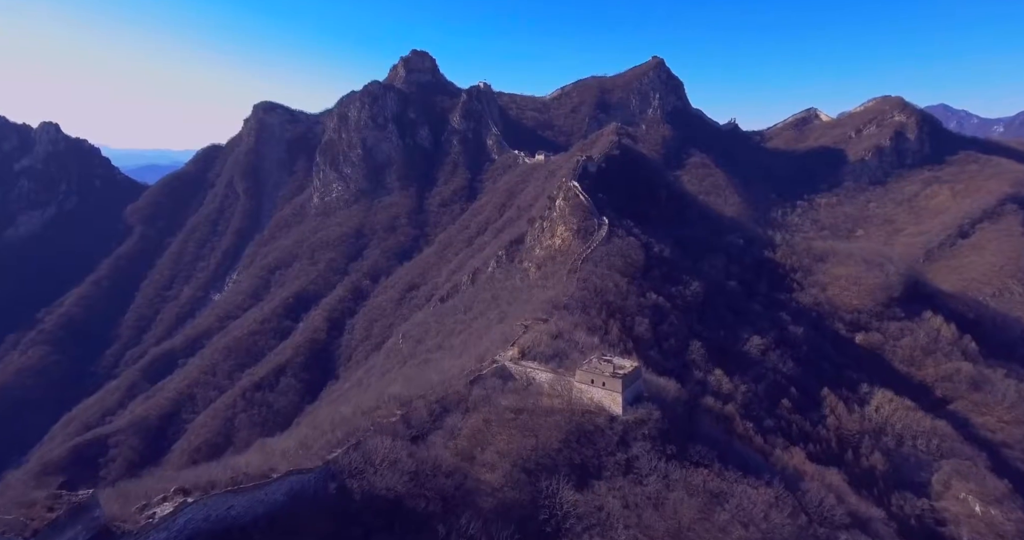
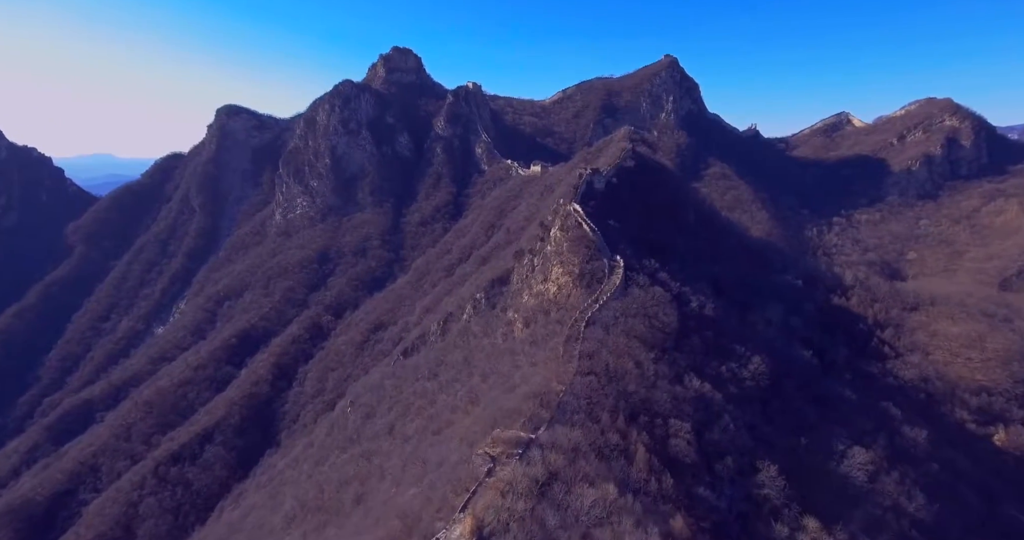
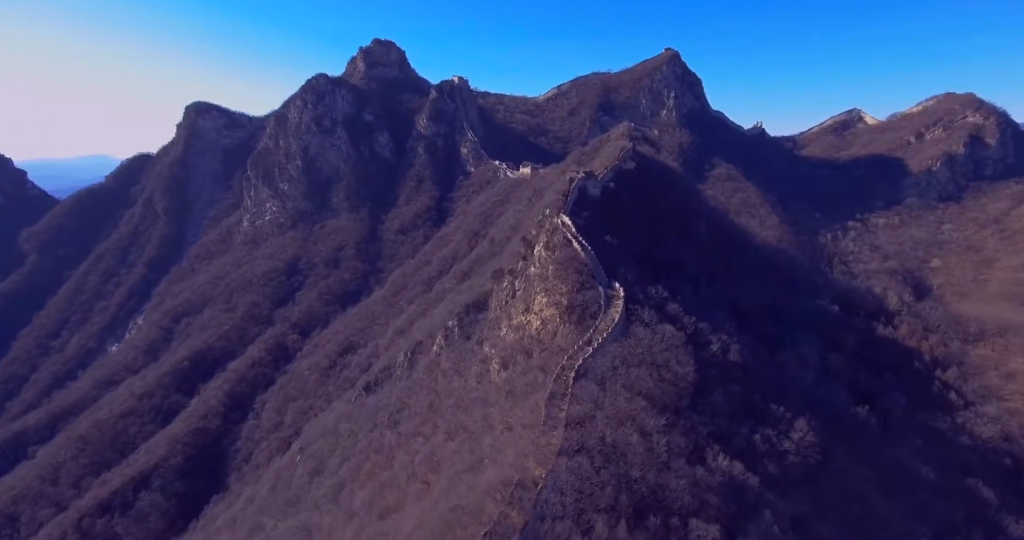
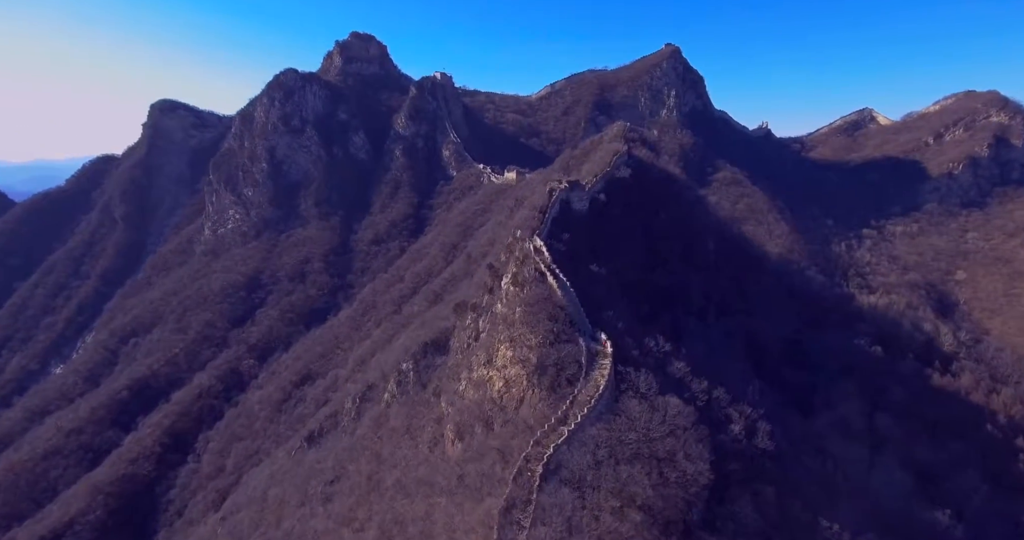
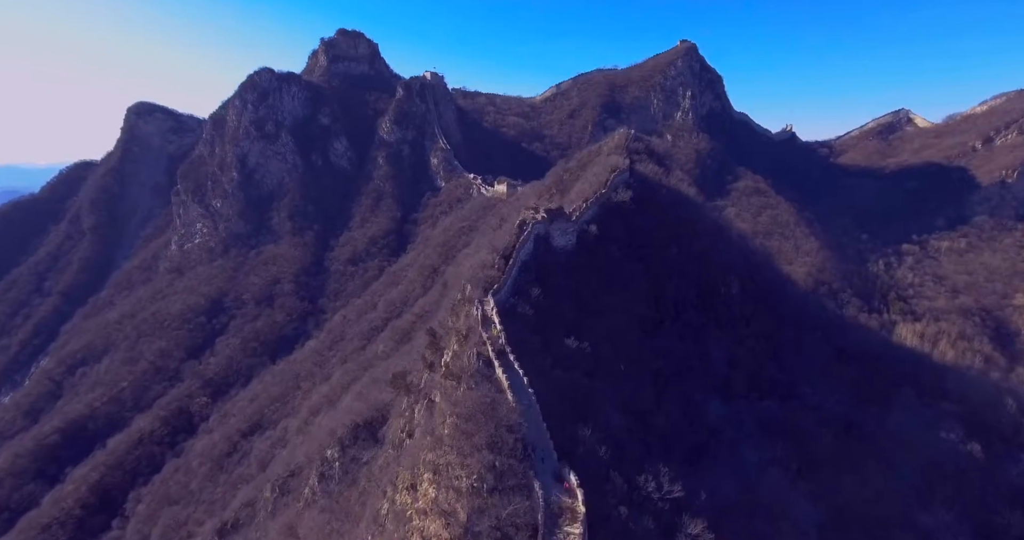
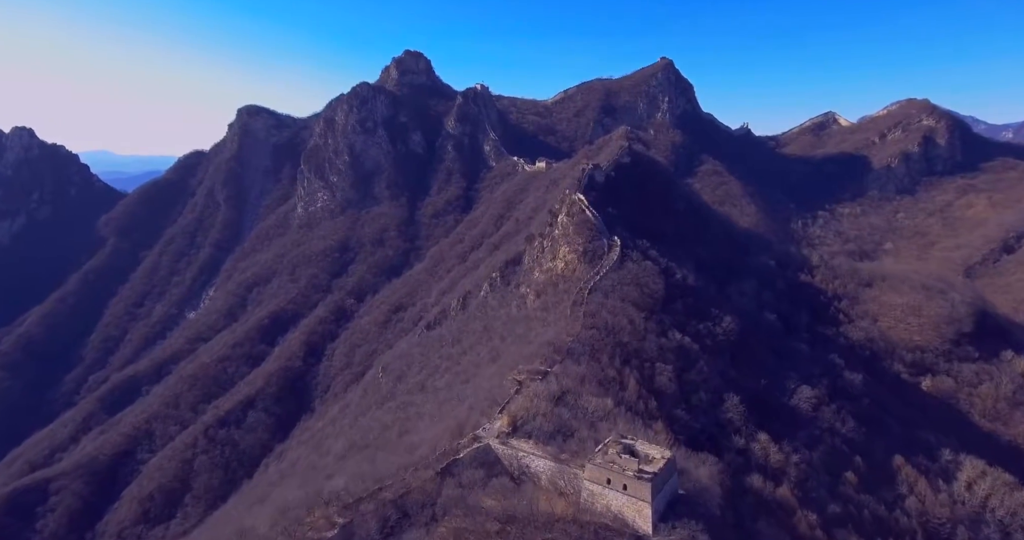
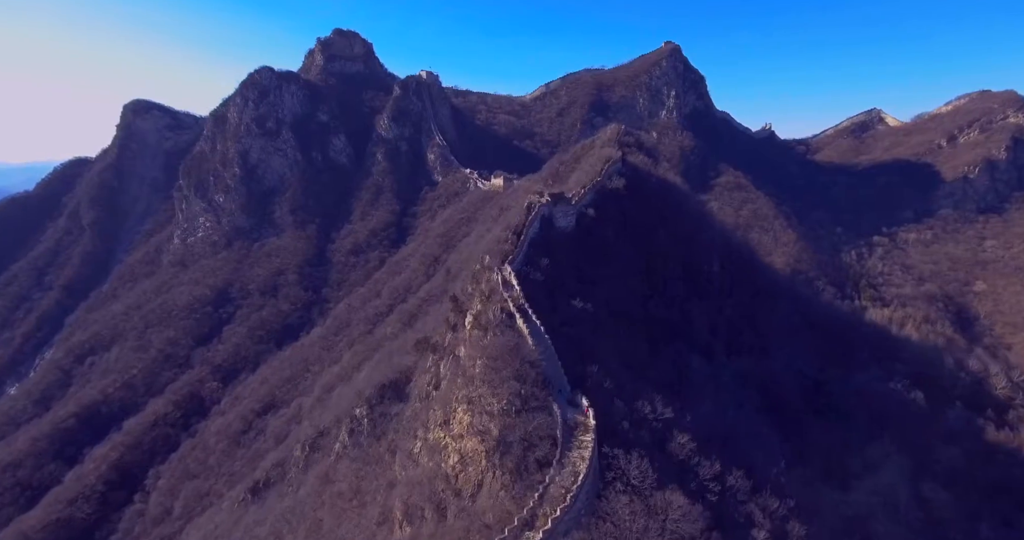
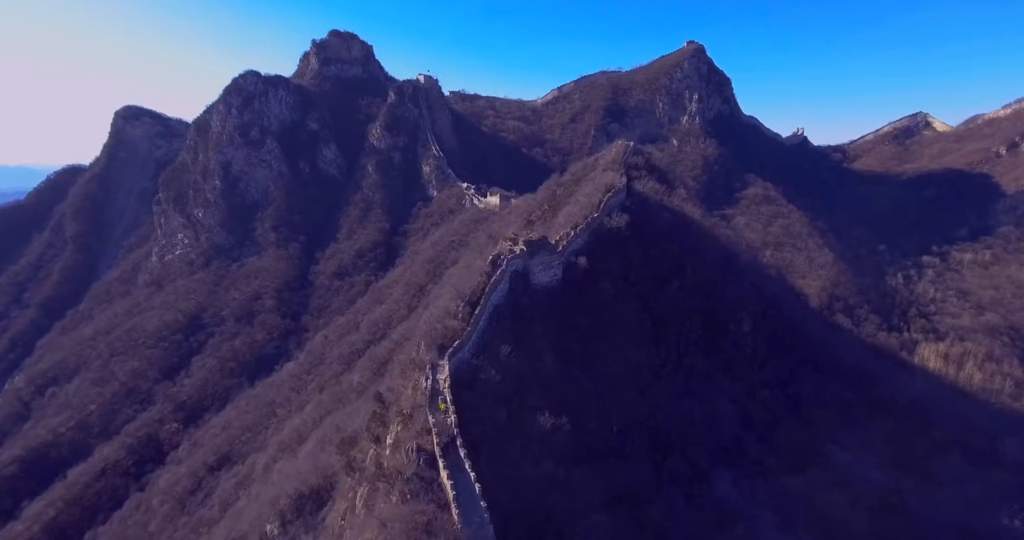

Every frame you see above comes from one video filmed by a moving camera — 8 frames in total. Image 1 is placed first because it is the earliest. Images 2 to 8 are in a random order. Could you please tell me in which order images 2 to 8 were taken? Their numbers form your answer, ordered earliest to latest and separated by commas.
6, 2, 3, 4, 7, 5, 8
